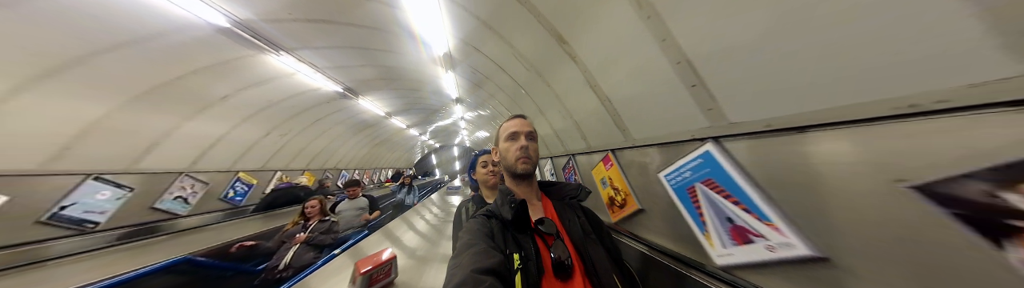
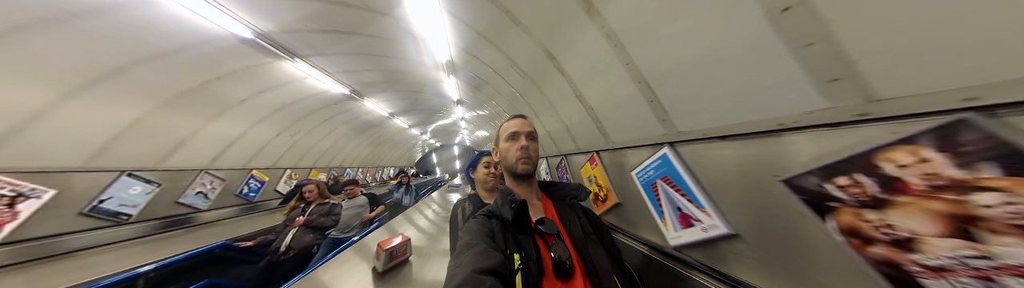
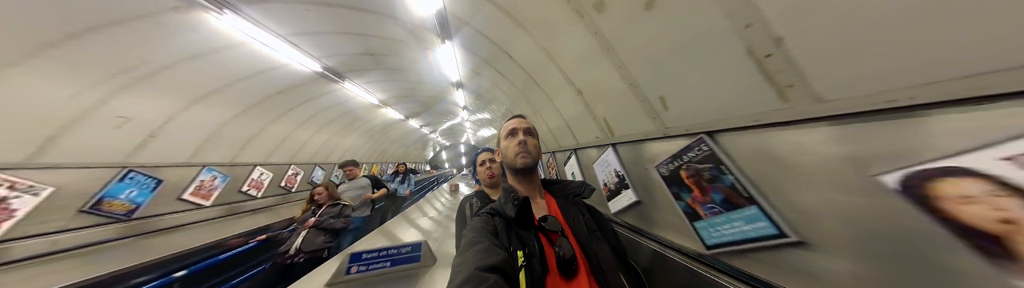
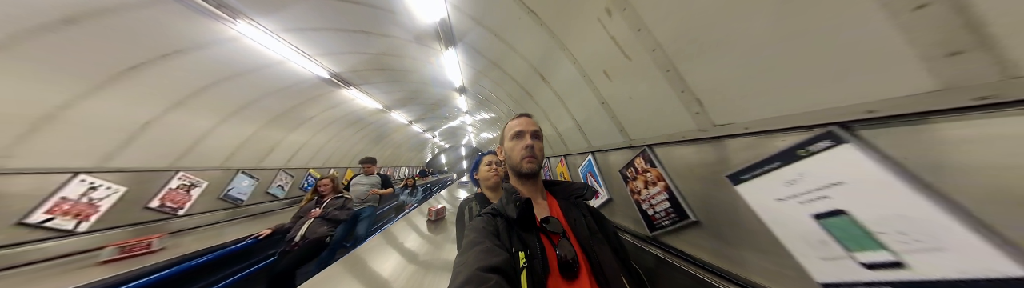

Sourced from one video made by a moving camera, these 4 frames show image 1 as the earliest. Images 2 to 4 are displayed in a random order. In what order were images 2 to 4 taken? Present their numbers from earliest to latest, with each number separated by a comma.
2, 4, 3
